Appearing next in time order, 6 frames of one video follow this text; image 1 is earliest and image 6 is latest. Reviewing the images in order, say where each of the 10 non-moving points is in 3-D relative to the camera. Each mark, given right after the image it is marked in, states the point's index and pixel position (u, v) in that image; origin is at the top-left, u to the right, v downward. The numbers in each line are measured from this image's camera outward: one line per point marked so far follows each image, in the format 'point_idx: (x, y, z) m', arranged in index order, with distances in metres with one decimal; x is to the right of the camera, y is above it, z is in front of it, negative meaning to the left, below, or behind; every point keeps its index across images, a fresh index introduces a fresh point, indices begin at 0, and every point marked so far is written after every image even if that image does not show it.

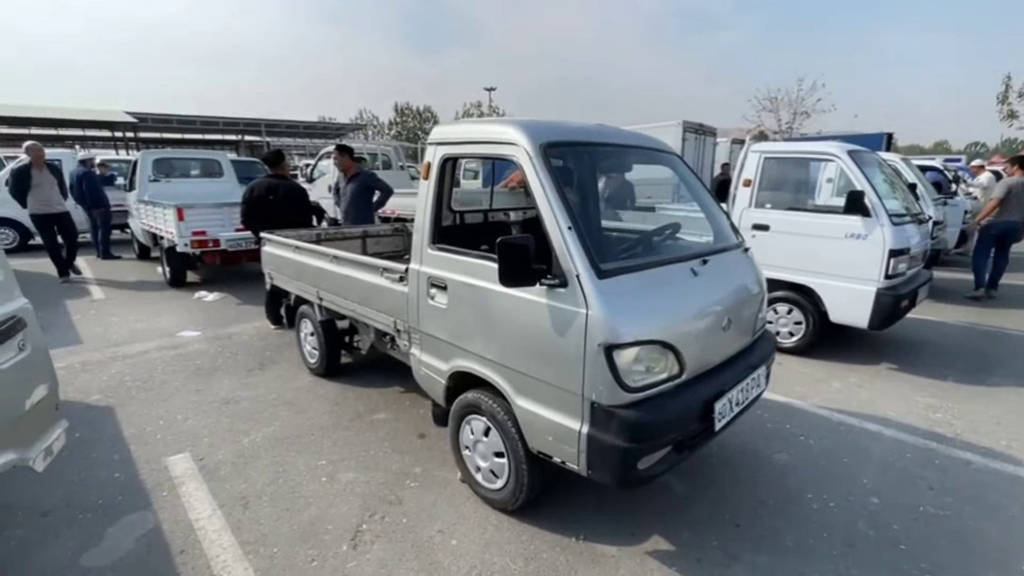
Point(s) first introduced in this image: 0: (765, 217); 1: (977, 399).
0: (+2.8, +0.8, +5.3) m
1: (+4.1, -1.0, +4.3) m
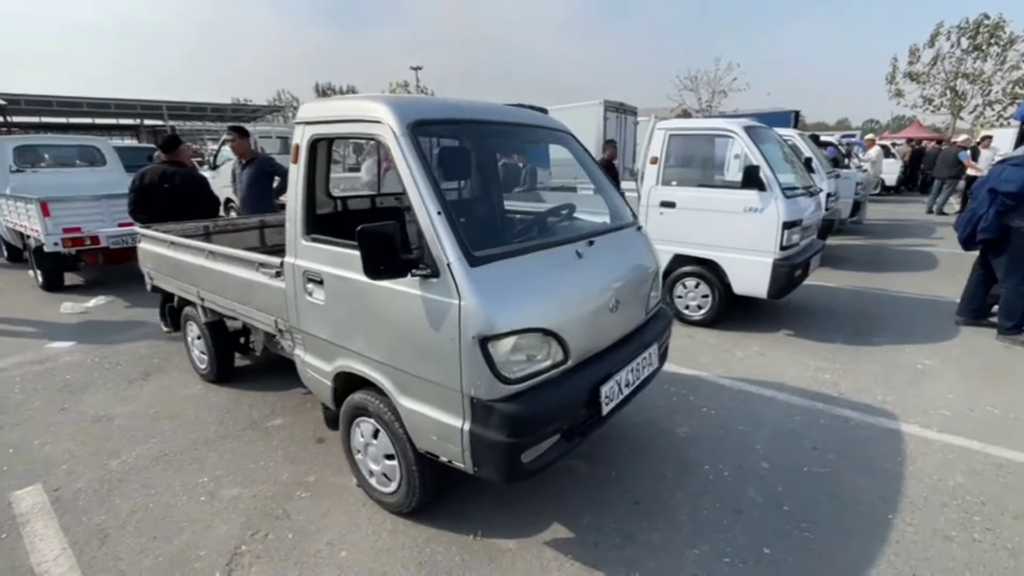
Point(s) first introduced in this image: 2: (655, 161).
0: (+1.8, +1.1, +5.4) m
1: (+3.3, -0.7, +4.6) m
2: (+1.6, +1.5, +5.5) m
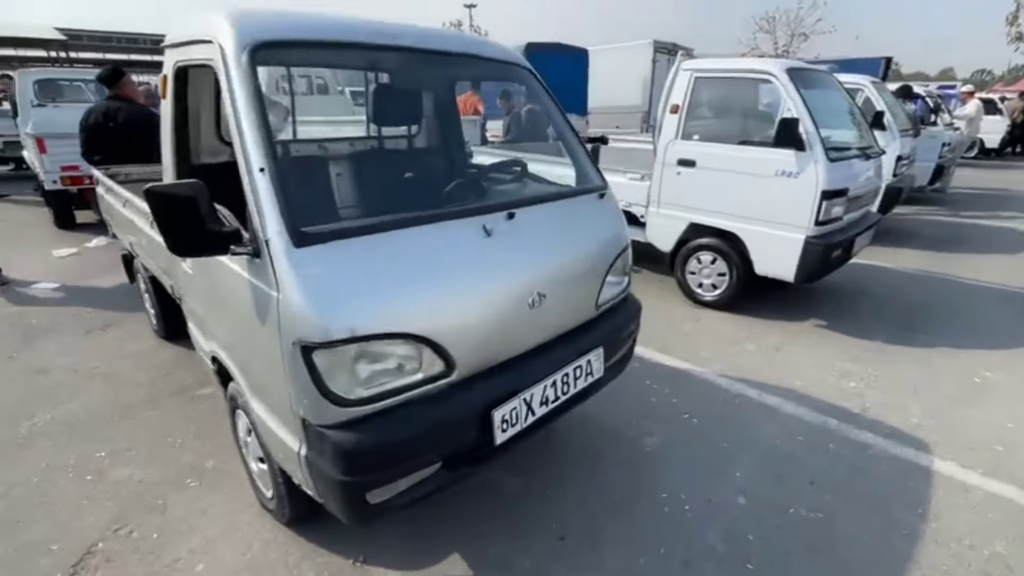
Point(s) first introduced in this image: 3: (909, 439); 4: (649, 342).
0: (+1.7, +1.3, +4.5) m
1: (+3.1, -0.6, +3.8) m
2: (+1.6, +1.7, +4.6) m
3: (+2.4, -0.9, +2.9) m
4: (+1.2, -0.5, +4.1) m
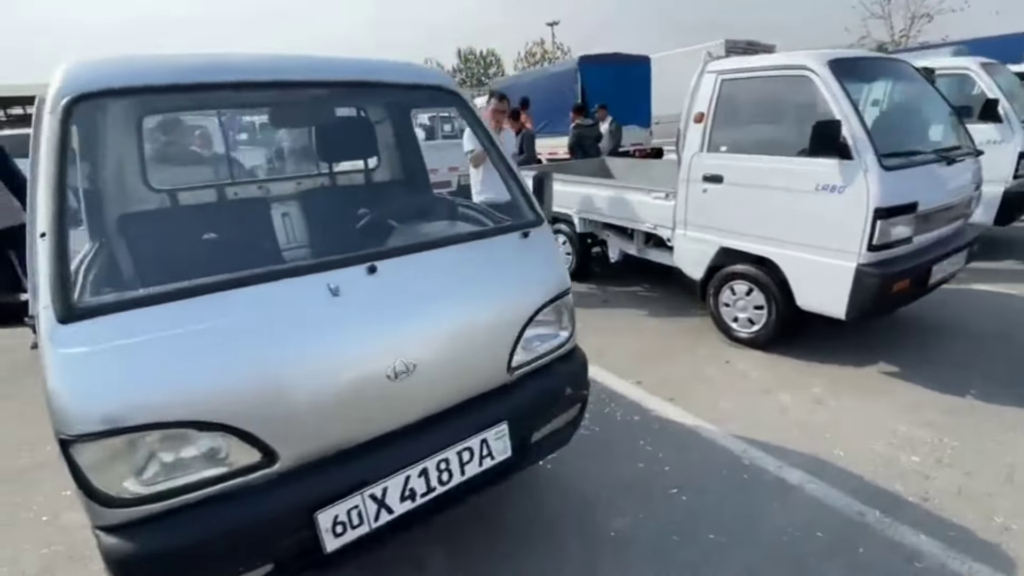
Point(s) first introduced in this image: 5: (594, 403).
0: (+1.7, +1.0, +3.9) m
1: (+2.9, -0.8, +2.8) m
2: (+1.6, +1.4, +4.0) m
3: (+2.1, -1.2, +2.1) m
4: (+1.1, -0.7, +3.5) m
5: (+0.6, -0.8, +3.4) m
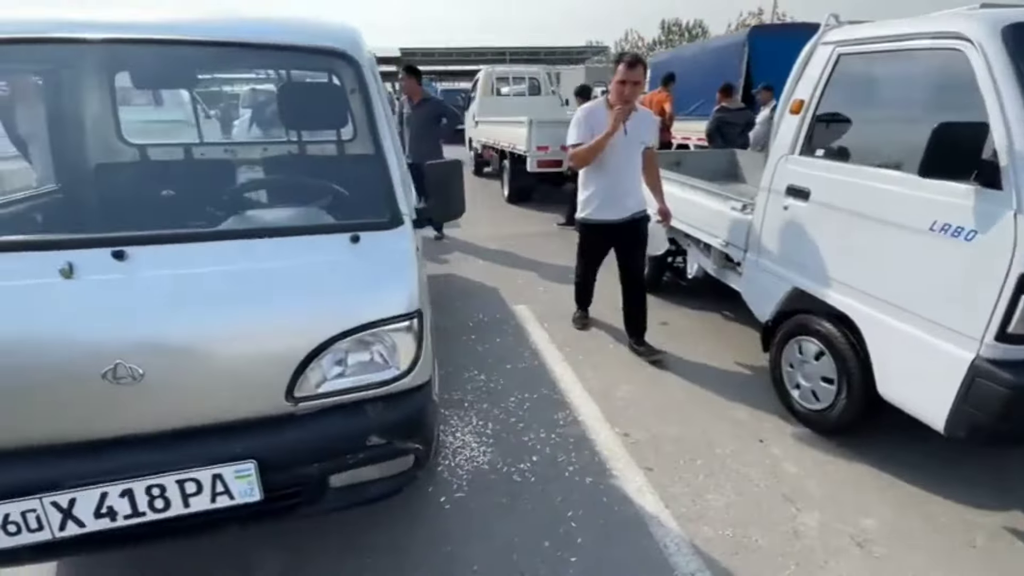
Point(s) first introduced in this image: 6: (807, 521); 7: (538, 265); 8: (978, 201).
0: (+1.7, +0.7, +2.8) m
1: (+2.2, -1.4, +1.6) m
2: (+1.8, +1.1, +2.9) m
3: (+1.2, -1.6, +1.2) m
4: (+0.8, -0.9, +2.8) m
5: (+0.2, -0.9, +2.8) m
6: (+1.4, -1.1, +2.3) m
7: (+0.3, +0.3, +5.7) m
8: (+2.0, +0.4, +2.0) m
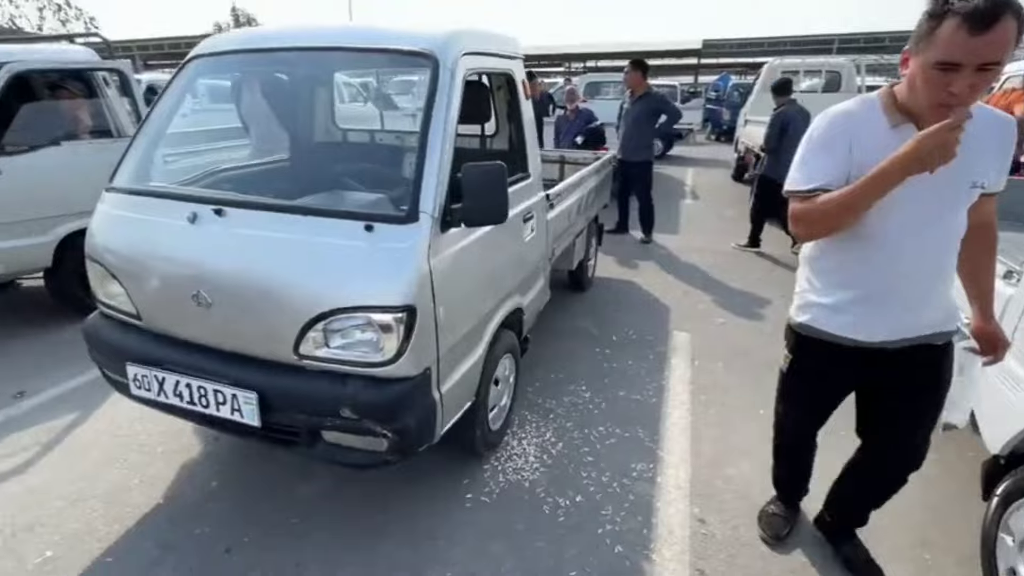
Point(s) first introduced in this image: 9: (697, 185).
0: (+2.1, +0.2, +1.6) m
1: (+1.4, -1.9, +0.5) m
2: (+2.3, +0.6, +1.7) m
3: (+0.3, -1.8, +0.6) m
4: (+0.9, -1.2, +2.2) m
5: (+0.5, -1.1, +2.5) m
6: (+1.2, -1.5, +1.5) m
7: (+2.2, -0.1, +4.8) m
8: (+1.9, -0.1, +0.8) m
9: (+4.0, +2.2, +10.4) m
